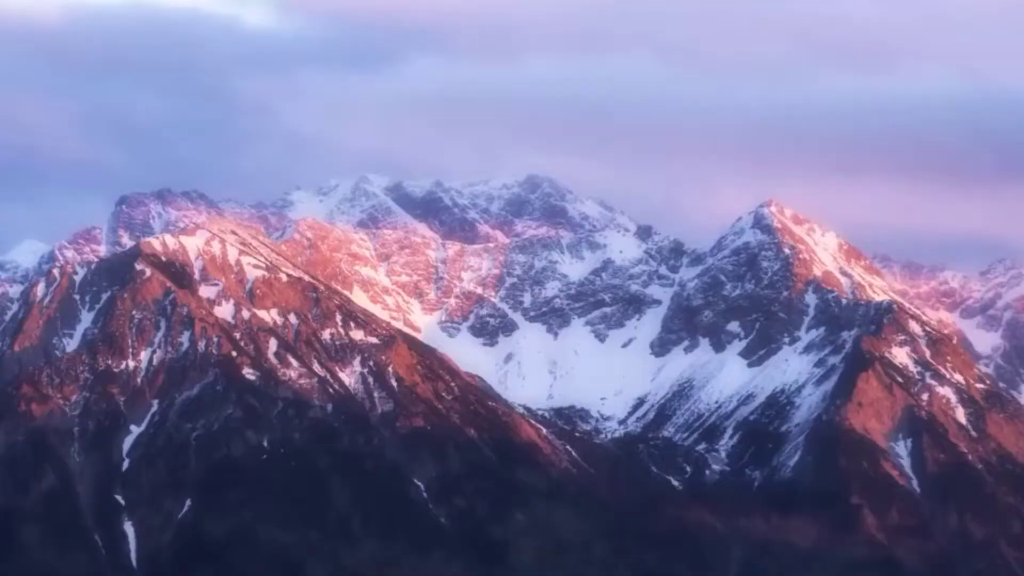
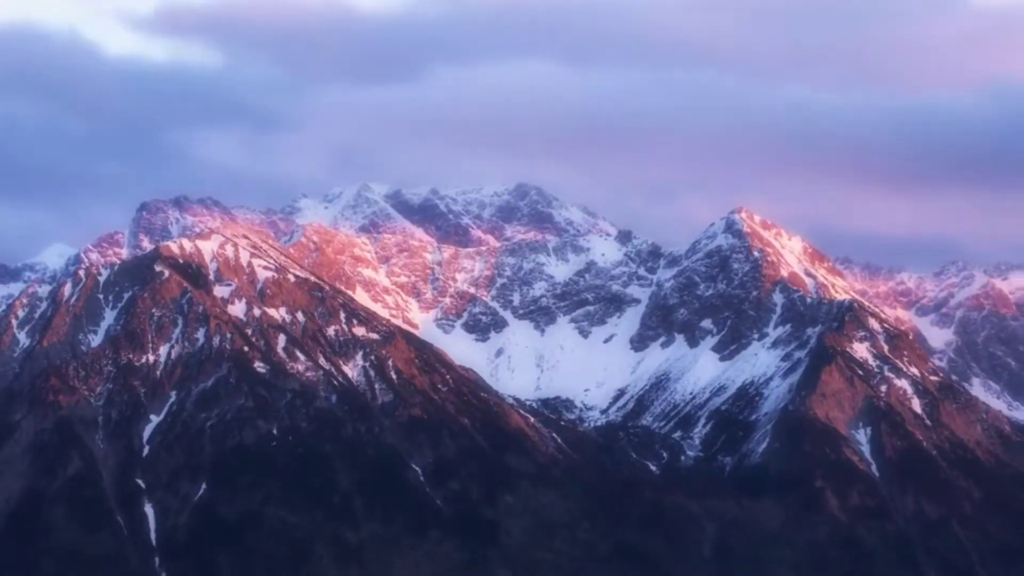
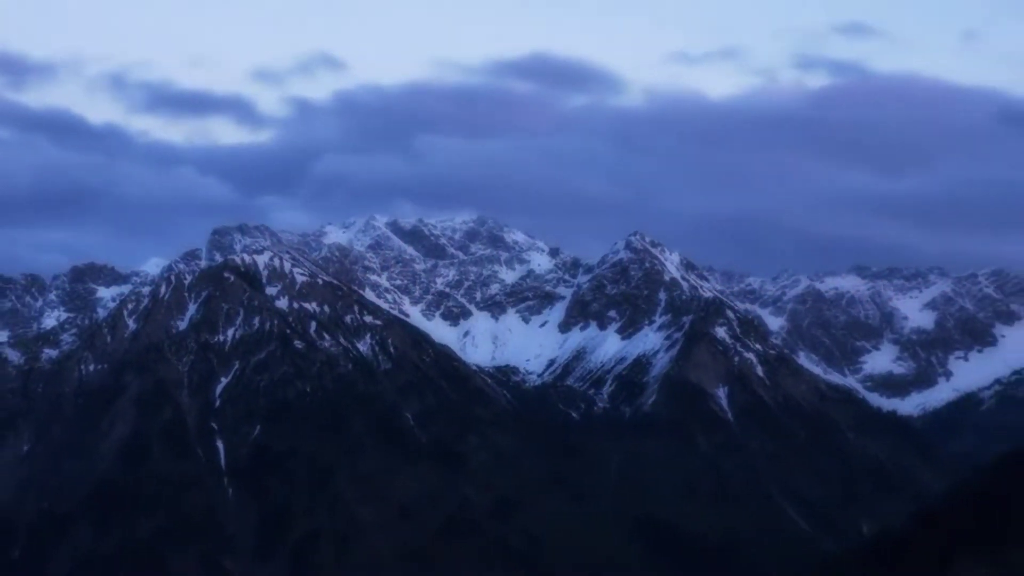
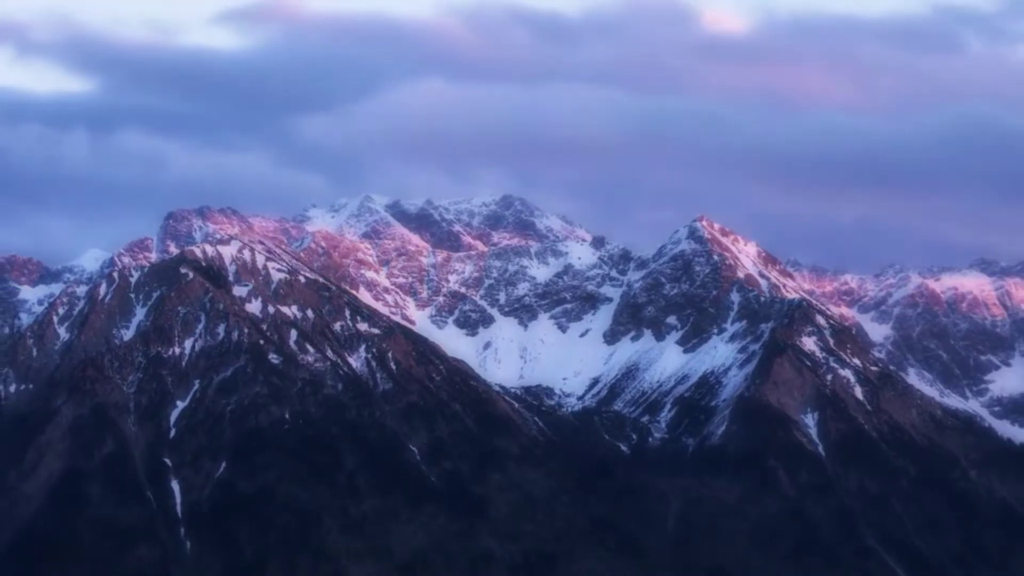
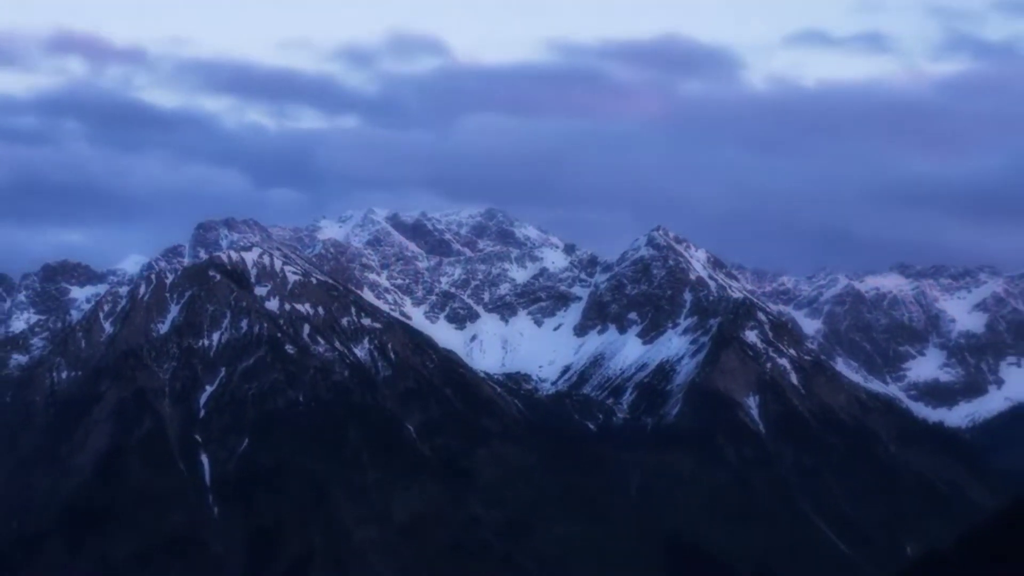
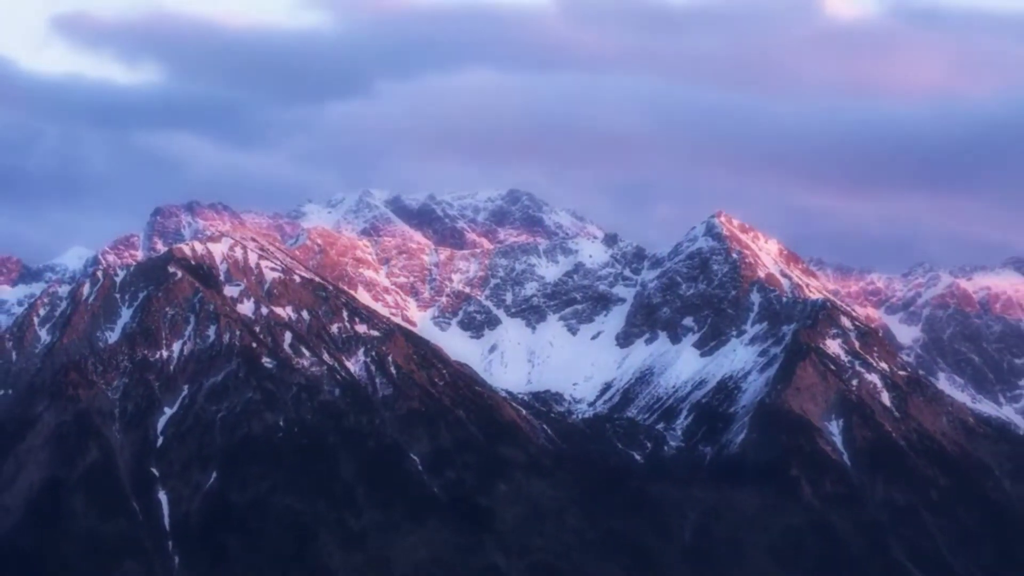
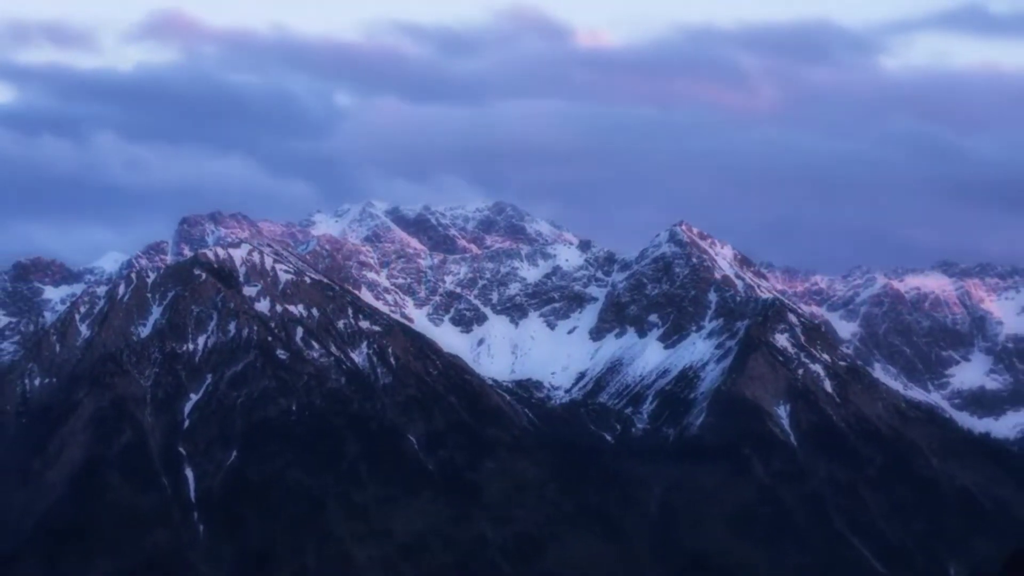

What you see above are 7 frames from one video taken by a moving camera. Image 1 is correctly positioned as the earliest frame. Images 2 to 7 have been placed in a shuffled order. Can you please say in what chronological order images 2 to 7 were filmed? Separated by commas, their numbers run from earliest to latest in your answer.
2, 6, 4, 7, 5, 3
